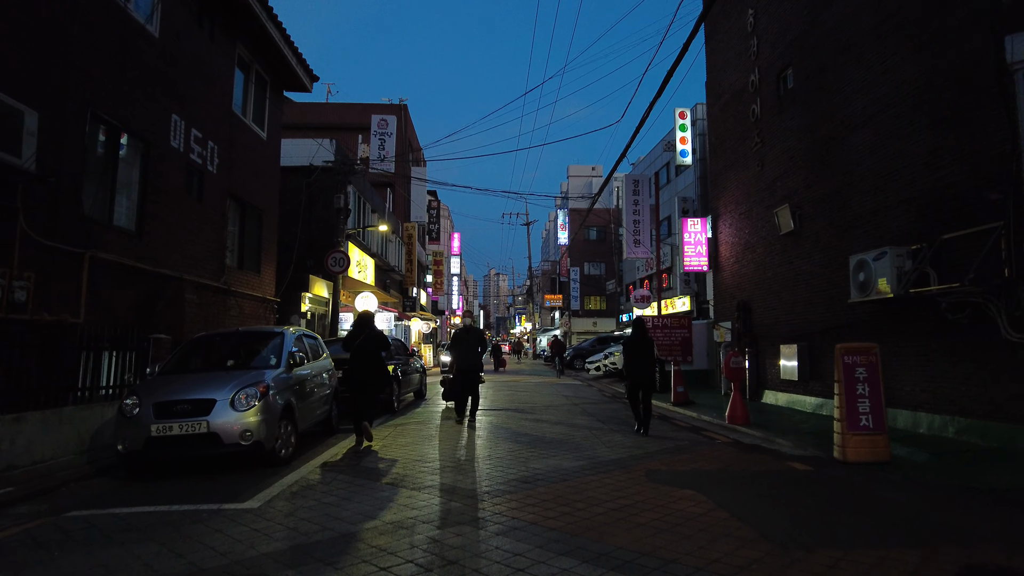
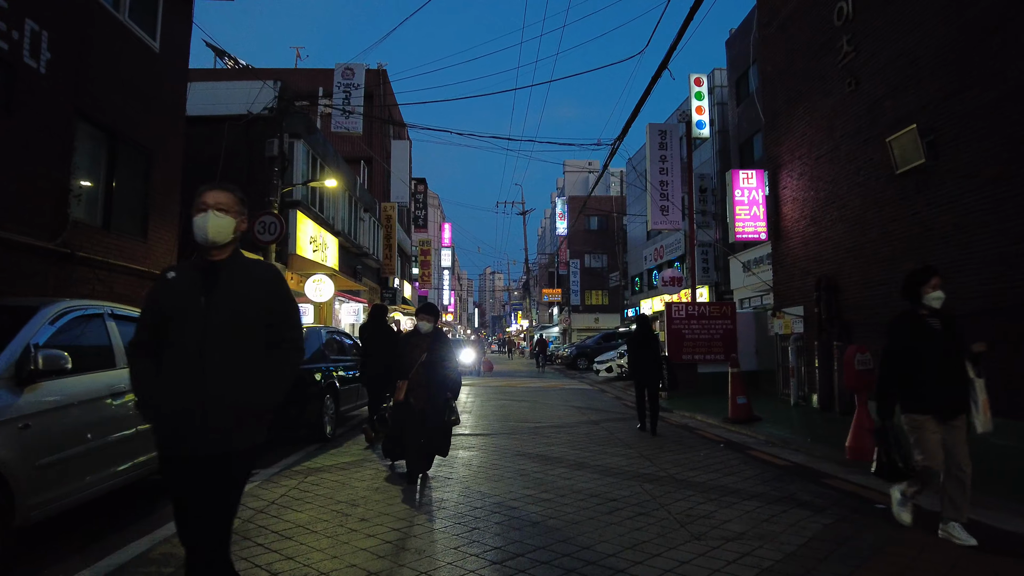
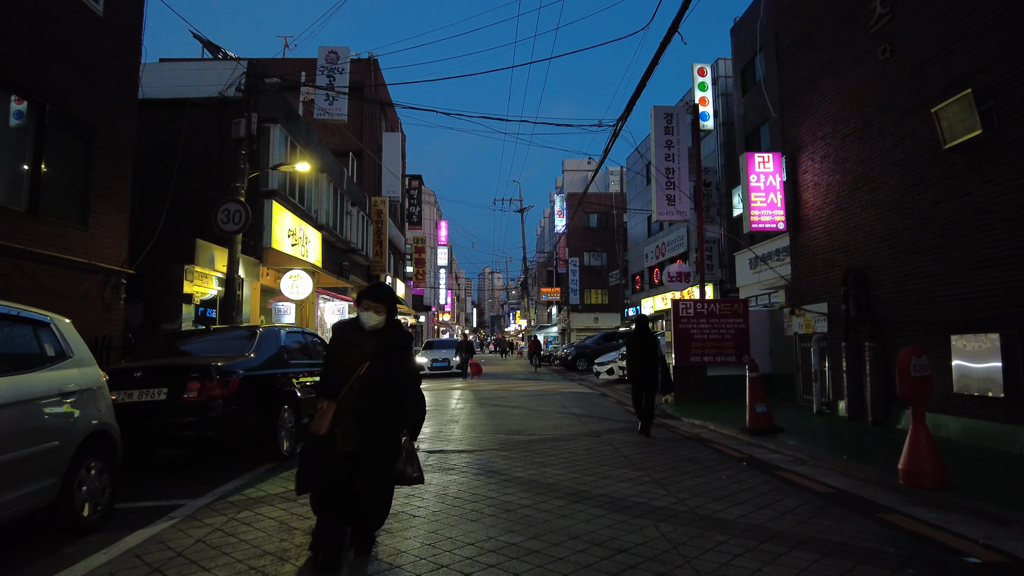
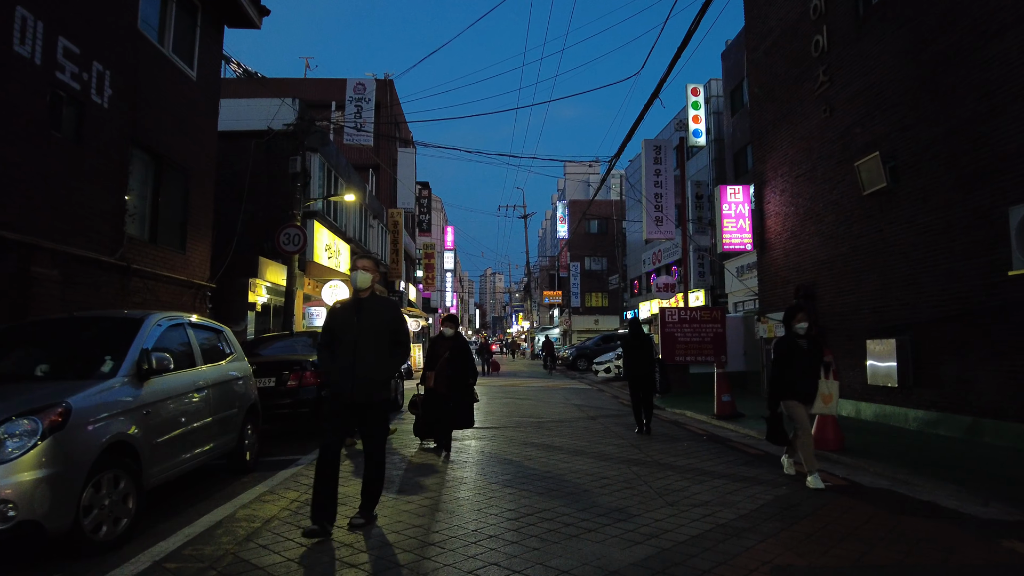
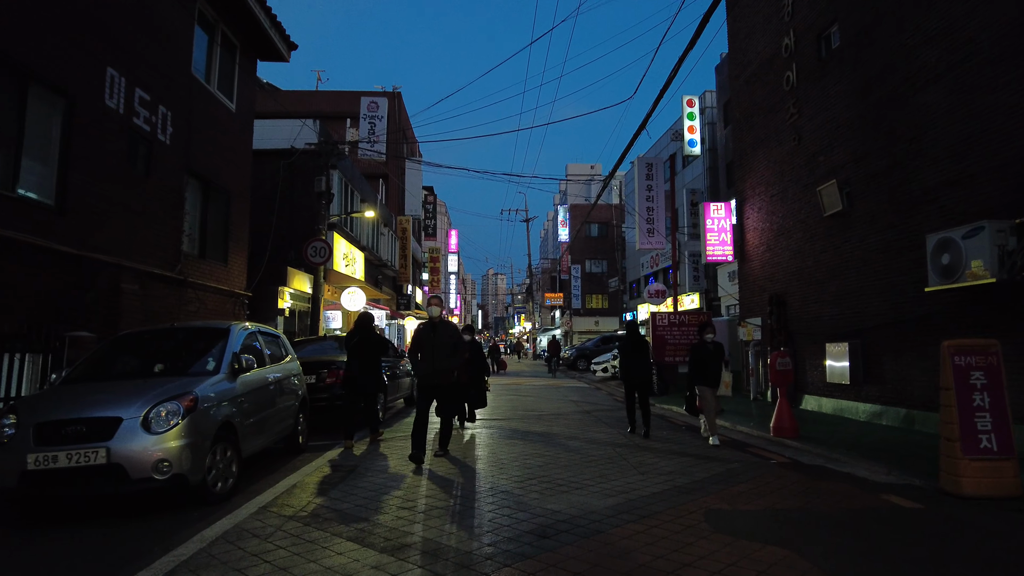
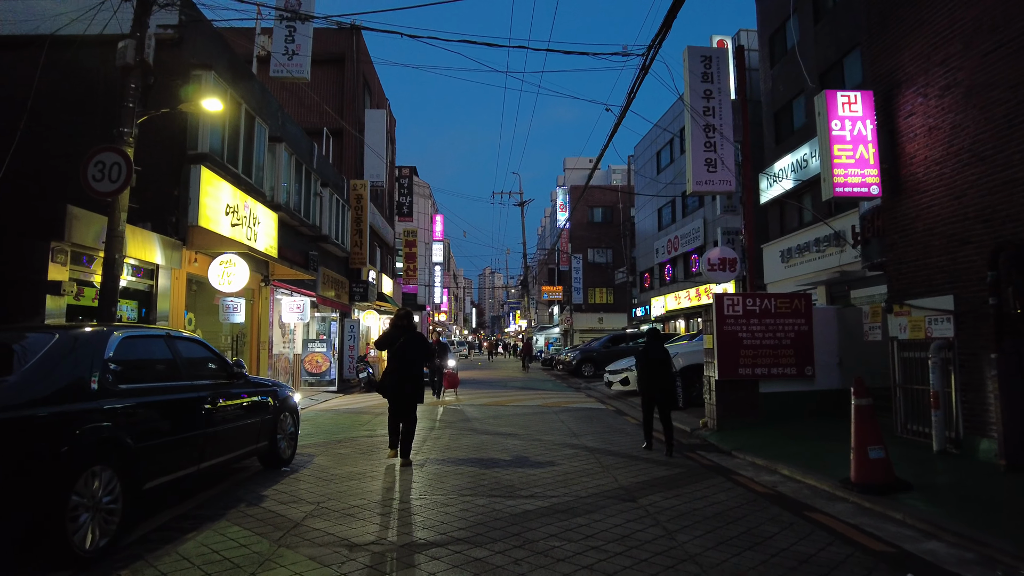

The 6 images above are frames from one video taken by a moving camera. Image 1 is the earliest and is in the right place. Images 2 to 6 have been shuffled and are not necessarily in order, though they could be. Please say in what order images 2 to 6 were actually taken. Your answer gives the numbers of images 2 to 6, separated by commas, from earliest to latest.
5, 4, 2, 3, 6
